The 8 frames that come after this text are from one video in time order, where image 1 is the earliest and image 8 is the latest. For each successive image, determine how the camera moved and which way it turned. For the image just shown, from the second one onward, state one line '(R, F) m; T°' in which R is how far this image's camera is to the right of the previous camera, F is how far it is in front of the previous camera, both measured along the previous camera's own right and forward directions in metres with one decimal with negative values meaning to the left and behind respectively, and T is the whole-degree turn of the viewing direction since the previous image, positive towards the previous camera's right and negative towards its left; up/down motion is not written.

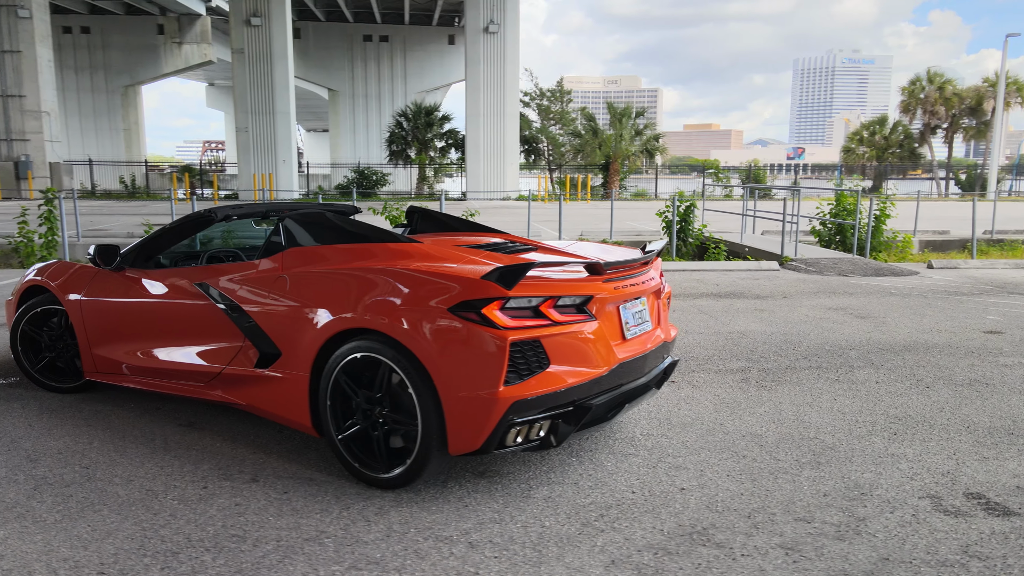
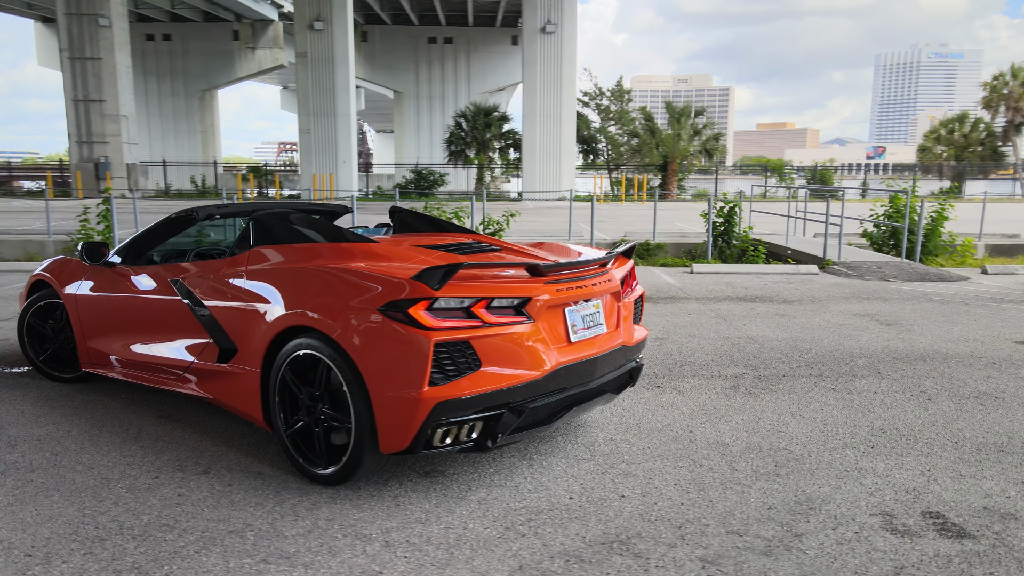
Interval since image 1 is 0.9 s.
(+0.6, 0.0) m; -5°
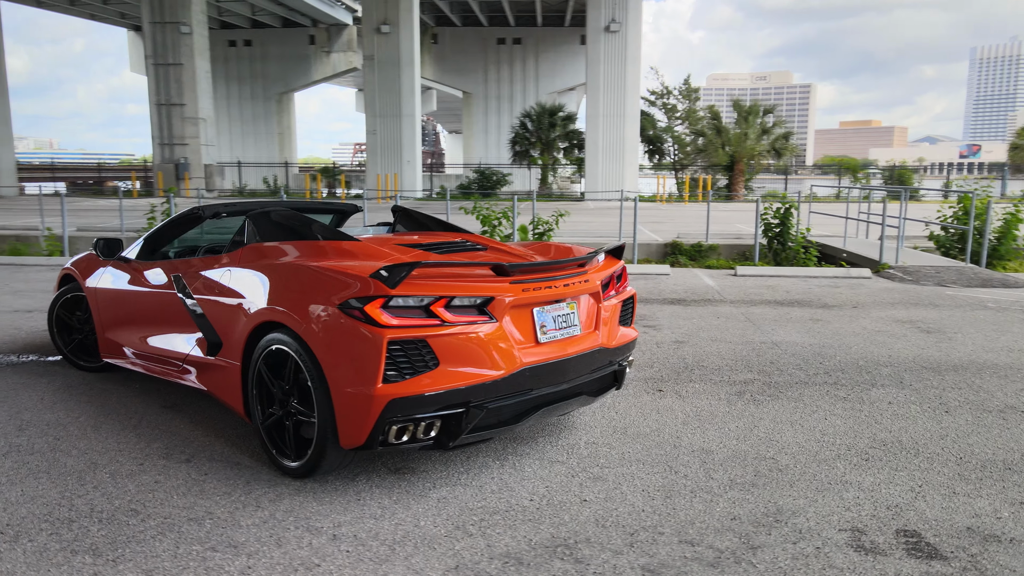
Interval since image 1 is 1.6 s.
(+0.5, 0.0) m; -5°
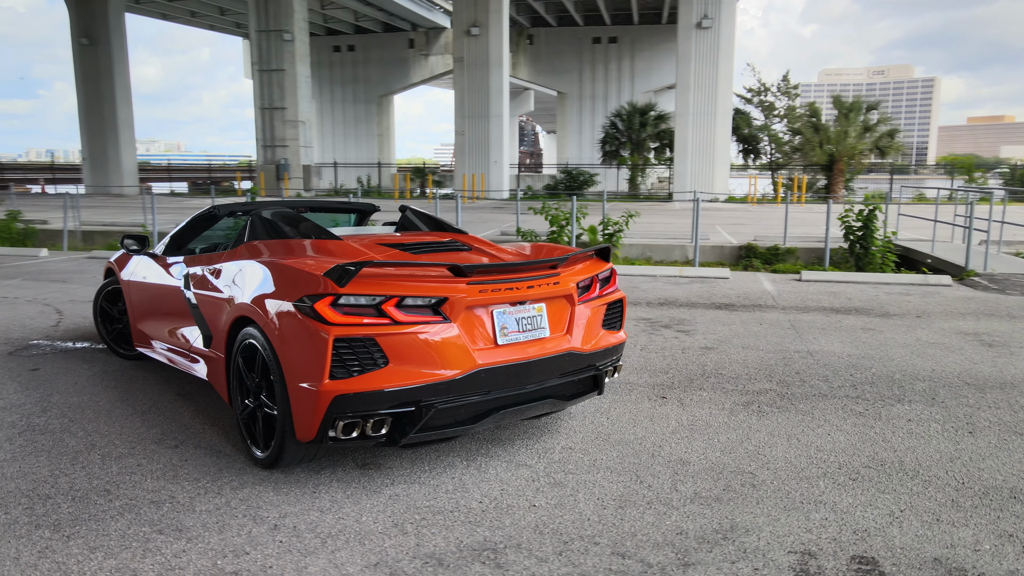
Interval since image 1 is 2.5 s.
(+0.6, +0.1) m; -7°
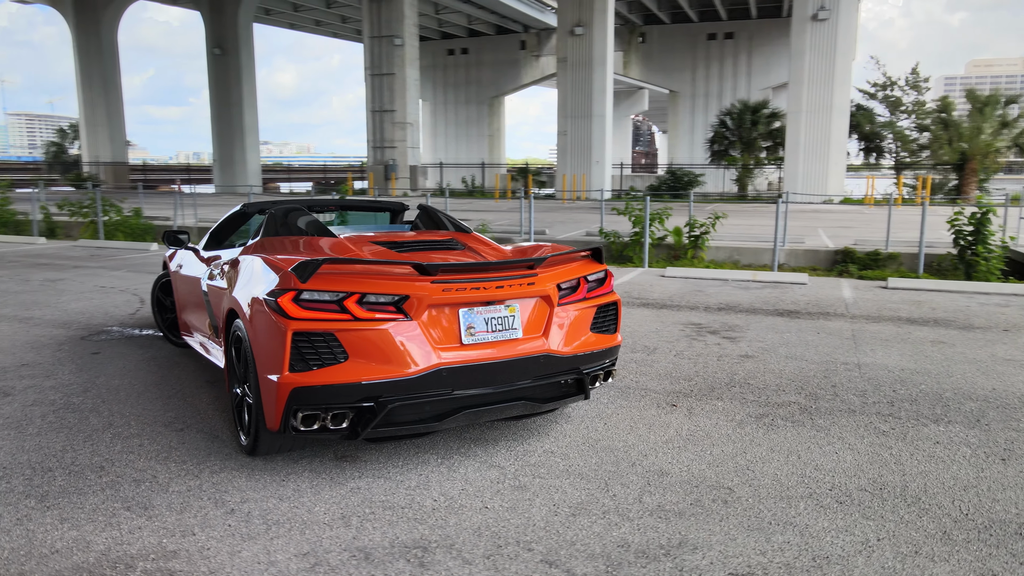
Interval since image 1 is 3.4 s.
(+0.7, +0.1) m; -9°
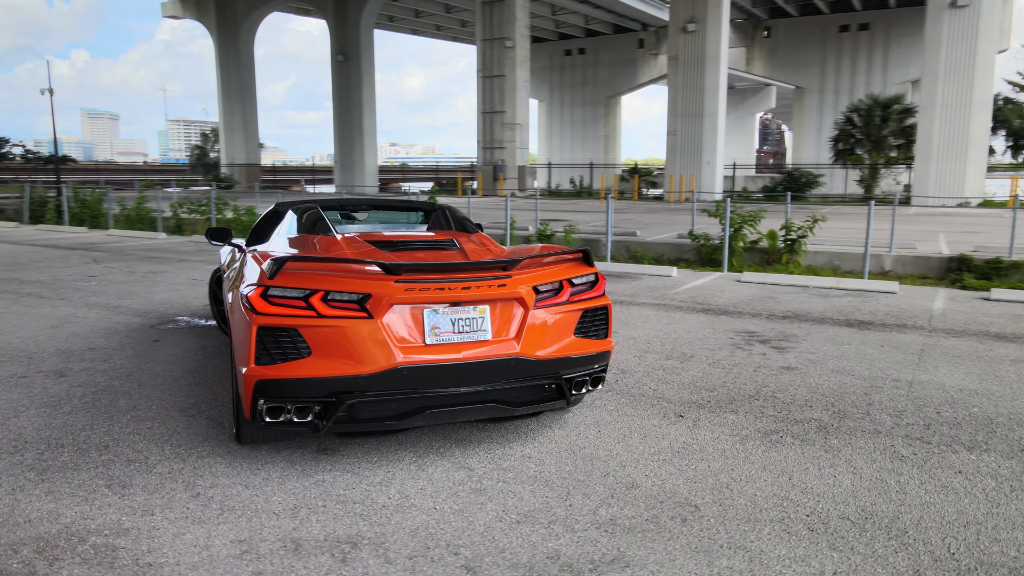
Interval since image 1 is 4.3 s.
(+0.7, +0.1) m; -9°
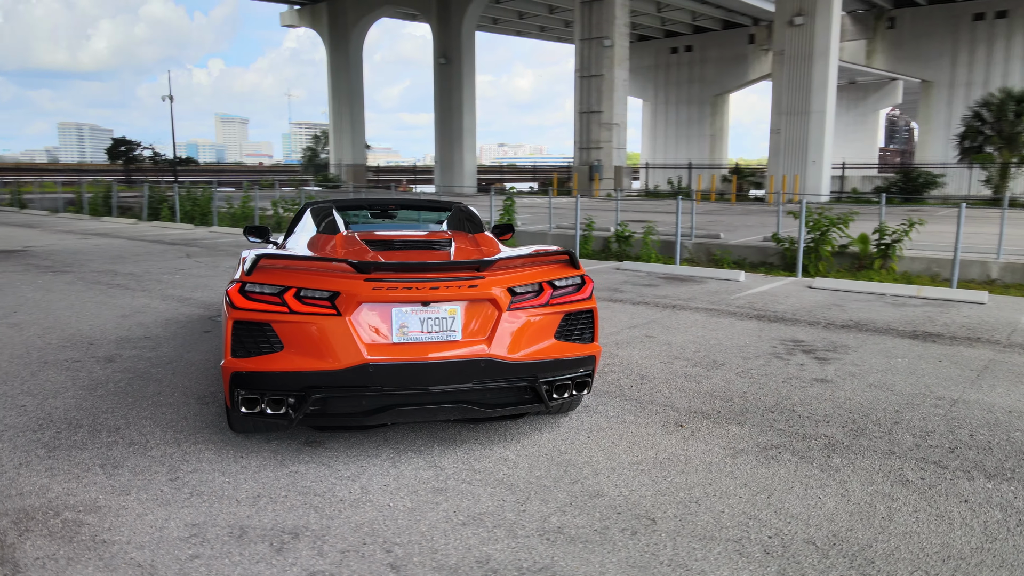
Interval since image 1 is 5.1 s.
(+0.6, +0.1) m; -8°
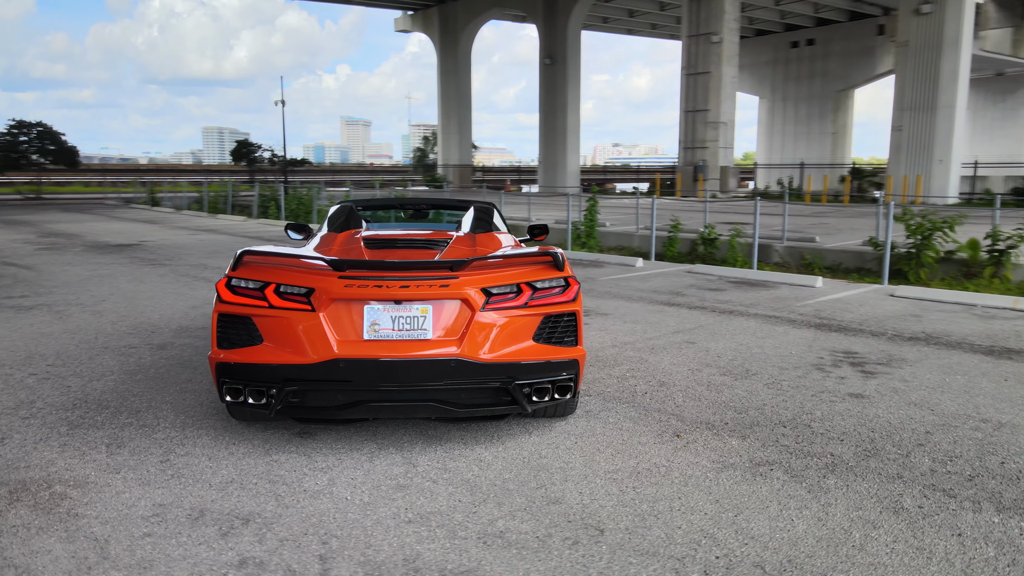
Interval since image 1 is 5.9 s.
(+0.7, +0.1) m; -8°
